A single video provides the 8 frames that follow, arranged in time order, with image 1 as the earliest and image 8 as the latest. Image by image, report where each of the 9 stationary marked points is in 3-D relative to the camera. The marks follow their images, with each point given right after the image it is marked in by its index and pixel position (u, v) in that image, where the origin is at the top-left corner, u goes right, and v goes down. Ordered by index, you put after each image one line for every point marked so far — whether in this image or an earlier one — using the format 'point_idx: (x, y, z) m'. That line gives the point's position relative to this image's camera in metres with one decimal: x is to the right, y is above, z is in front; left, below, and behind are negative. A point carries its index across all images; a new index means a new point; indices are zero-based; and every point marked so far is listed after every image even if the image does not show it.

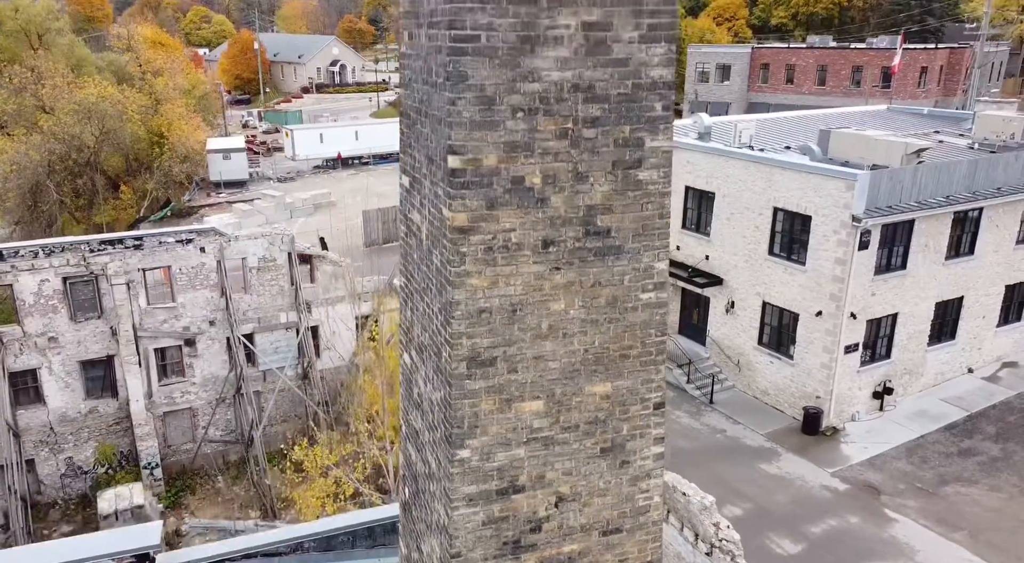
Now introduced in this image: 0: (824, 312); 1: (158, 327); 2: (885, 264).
0: (+7.1, -0.7, +18.5) m
1: (-8.7, -1.2, +20.0) m
2: (+8.6, +0.4, +18.8) m
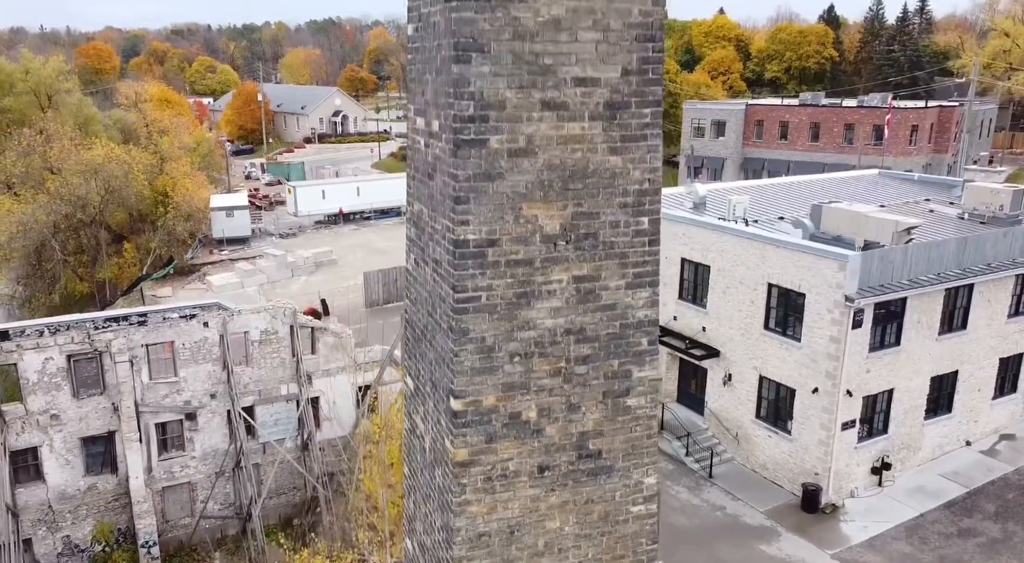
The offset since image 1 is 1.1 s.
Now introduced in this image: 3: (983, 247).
0: (+7.1, -2.5, +18.7) m
1: (-8.7, -3.0, +20.1) m
2: (+8.6, -1.4, +19.1) m
3: (+11.7, +0.8, +20.2) m
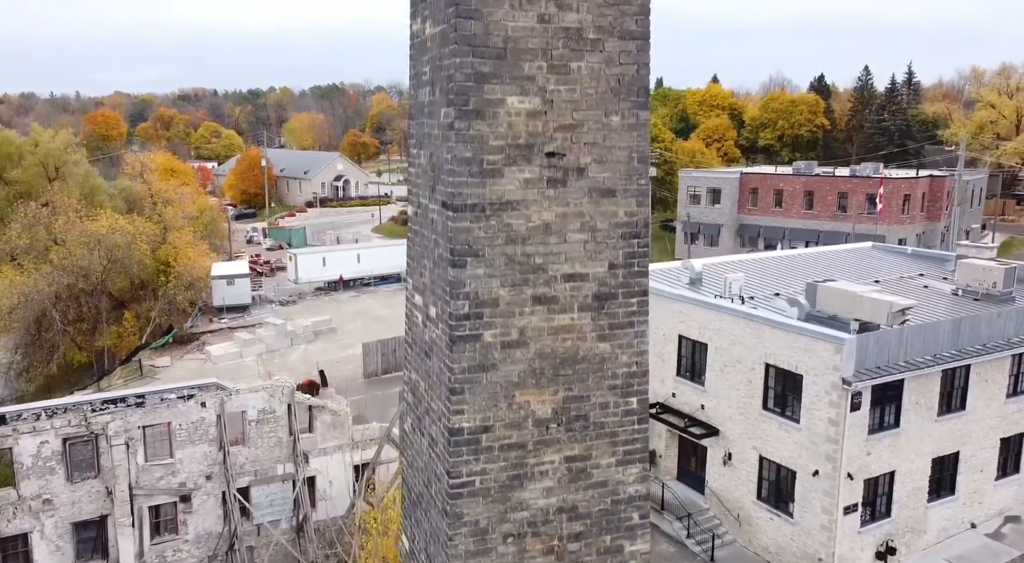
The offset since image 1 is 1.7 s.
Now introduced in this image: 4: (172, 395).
0: (+7.1, -4.4, +18.6) m
1: (-8.8, -5.0, +19.9) m
2: (+8.6, -3.3, +19.0) m
3: (+11.6, -1.1, +20.2) m
4: (-8.3, -2.7, +19.7) m
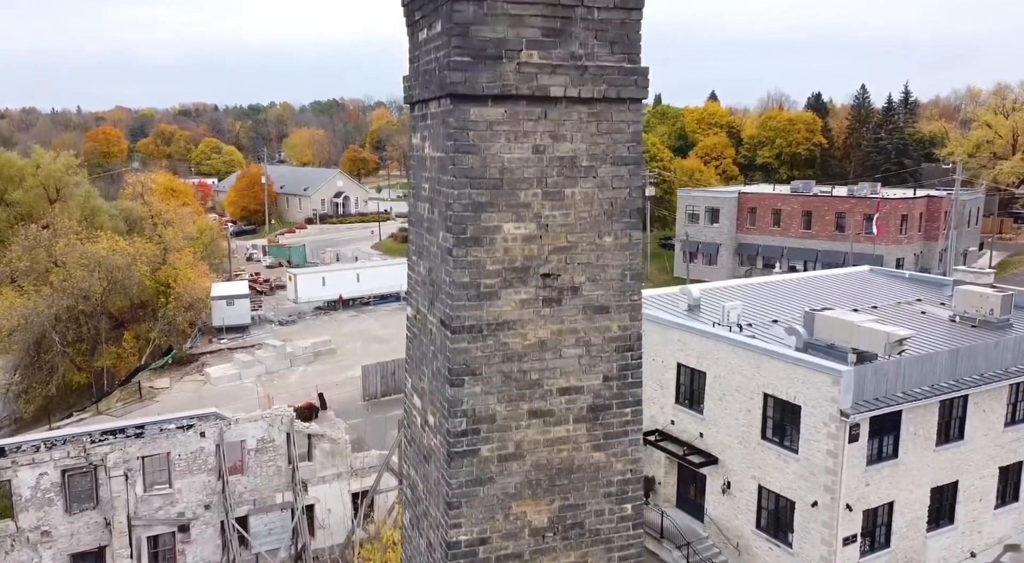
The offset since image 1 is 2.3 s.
0: (+7.0, -5.1, +18.6) m
1: (-8.8, -5.7, +20.0) m
2: (+8.5, -4.0, +19.0) m
3: (+11.6, -1.9, +20.3) m
4: (-8.3, -3.5, +19.7) m
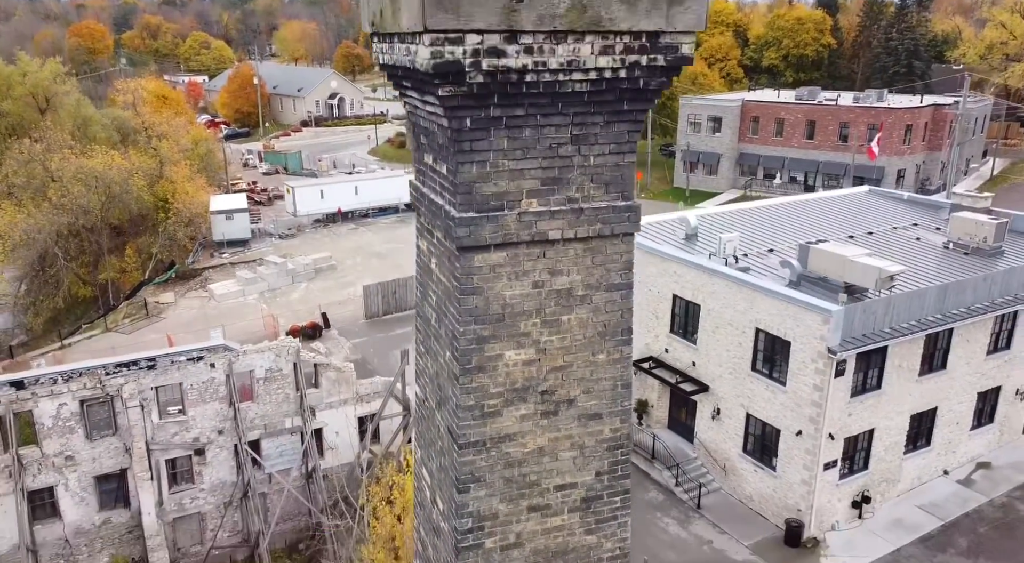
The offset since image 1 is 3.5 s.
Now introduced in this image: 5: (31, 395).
0: (+7.0, -3.6, +19.6) m
1: (-8.8, -4.1, +20.9) m
2: (+8.5, -2.5, +19.8) m
3: (+11.6, -0.2, +20.8) m
4: (-8.3, -1.9, +20.4) m
5: (-11.4, -2.7, +19.3) m
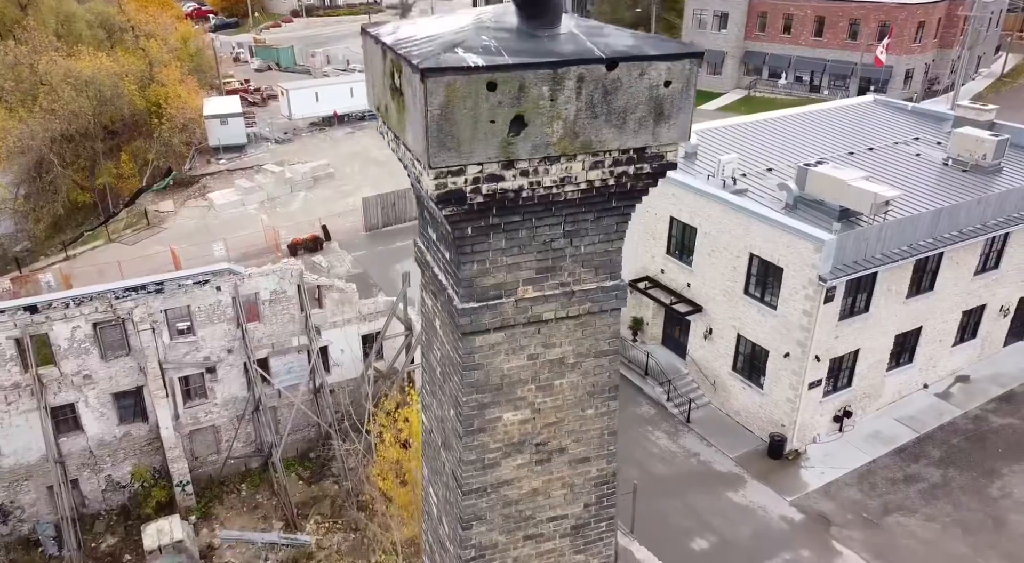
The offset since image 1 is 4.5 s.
0: (+7.0, -1.8, +20.3) m
1: (-8.9, -2.1, +21.7) m
2: (+8.5, -0.7, +20.5) m
3: (+11.5, +1.7, +21.1) m
4: (-8.3, 0.0, +20.9) m
5: (-11.5, -0.9, +19.9) m
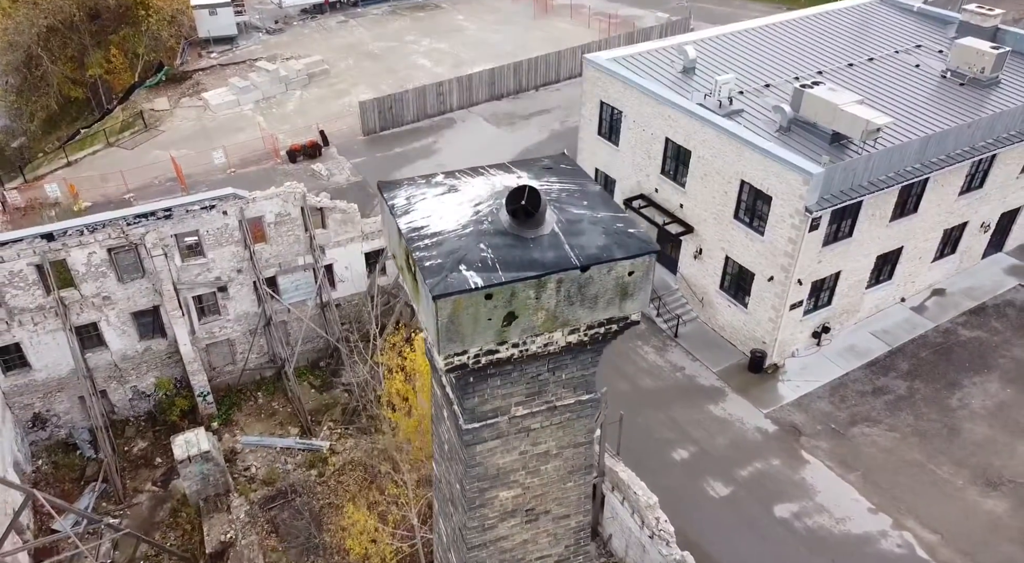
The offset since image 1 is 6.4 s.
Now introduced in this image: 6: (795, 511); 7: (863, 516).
0: (+6.9, +0.1, +21.4) m
1: (-8.9, +0.1, +22.8) m
2: (+8.4, +1.2, +21.3) m
3: (+11.5, +3.7, +21.6) m
4: (-8.4, +2.0, +21.7) m
5: (-11.5, +0.9, +20.8) m
6: (+6.6, -5.3, +18.9) m
7: (+8.1, -5.4, +18.8) m
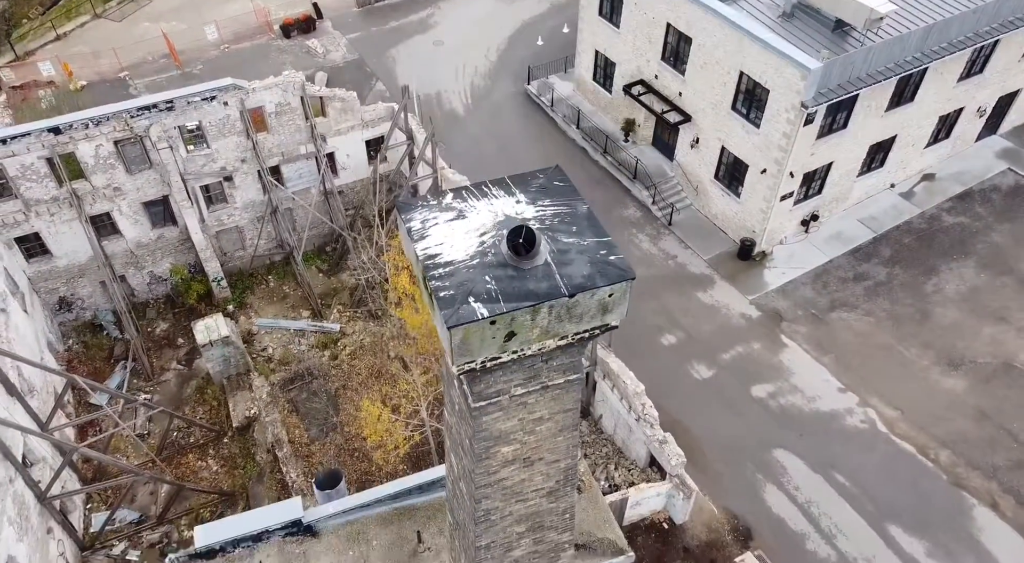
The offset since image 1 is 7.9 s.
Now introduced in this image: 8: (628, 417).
0: (+6.9, +3.0, +22.0) m
1: (-9.0, +3.2, +23.4) m
2: (+8.4, +4.1, +21.8) m
3: (+11.4, +6.7, +21.6) m
4: (-8.4, +4.9, +22.0) m
5: (-11.6, +3.7, +21.3) m
6: (+6.5, -2.8, +20.6) m
7: (+8.1, -2.9, +20.5) m
8: (+2.6, -3.0, +18.0) m
